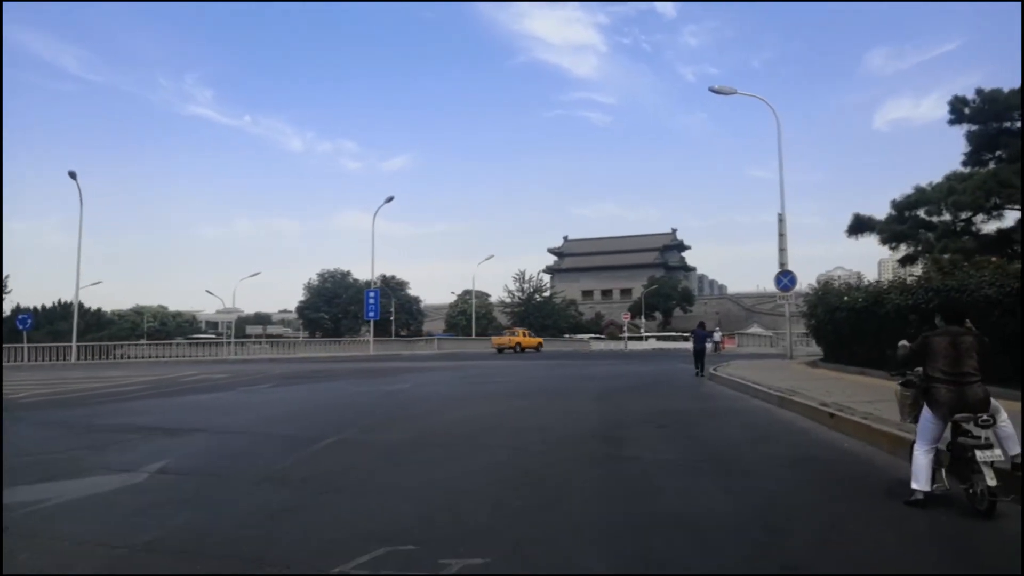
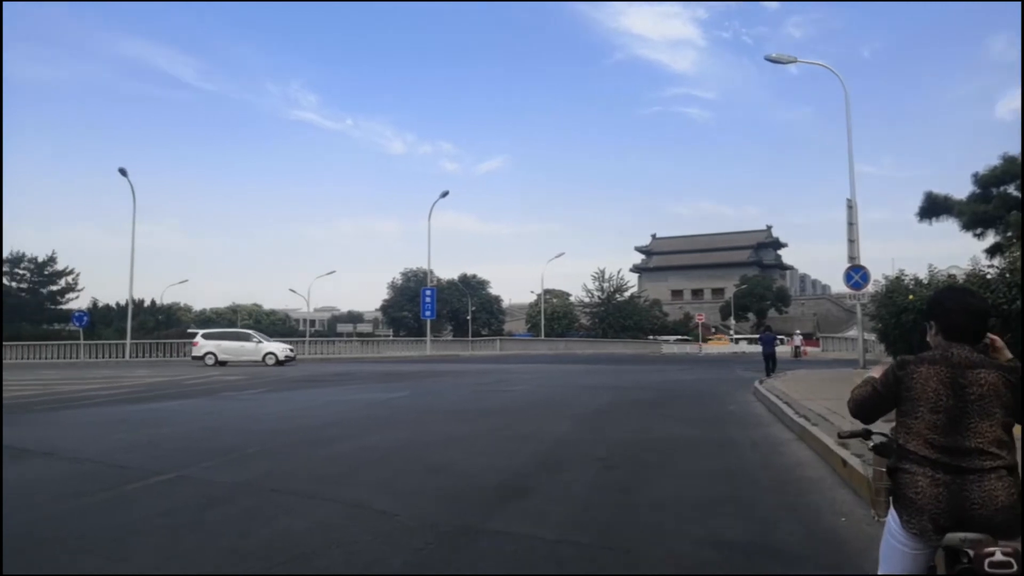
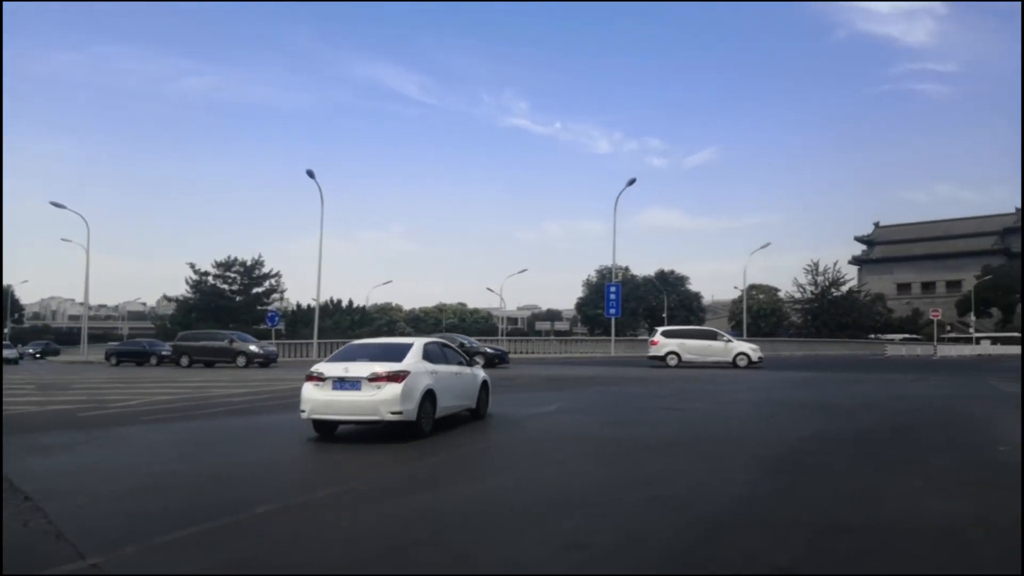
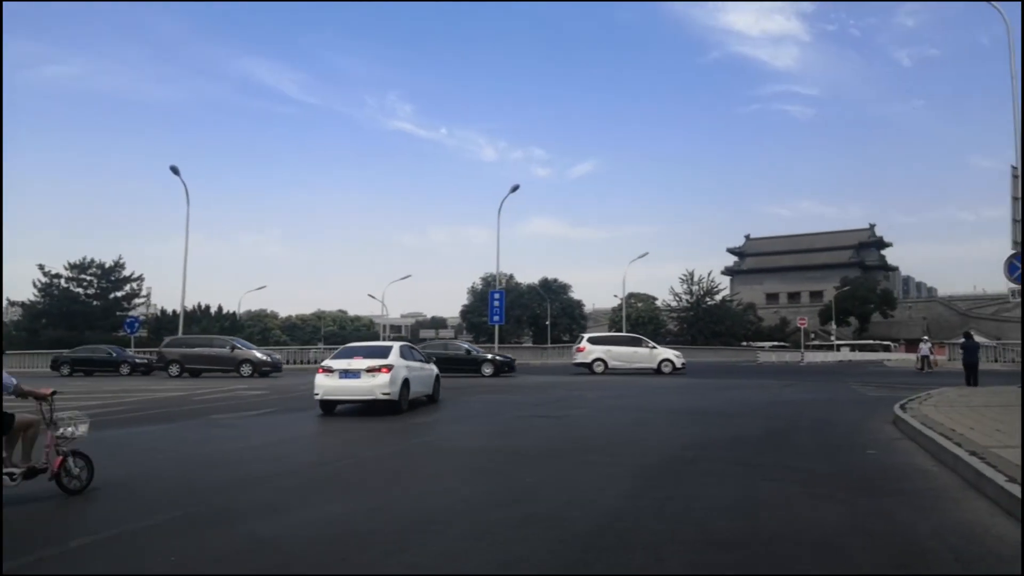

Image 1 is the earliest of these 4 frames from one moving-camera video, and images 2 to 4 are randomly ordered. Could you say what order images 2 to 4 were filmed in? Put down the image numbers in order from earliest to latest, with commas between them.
2, 3, 4
